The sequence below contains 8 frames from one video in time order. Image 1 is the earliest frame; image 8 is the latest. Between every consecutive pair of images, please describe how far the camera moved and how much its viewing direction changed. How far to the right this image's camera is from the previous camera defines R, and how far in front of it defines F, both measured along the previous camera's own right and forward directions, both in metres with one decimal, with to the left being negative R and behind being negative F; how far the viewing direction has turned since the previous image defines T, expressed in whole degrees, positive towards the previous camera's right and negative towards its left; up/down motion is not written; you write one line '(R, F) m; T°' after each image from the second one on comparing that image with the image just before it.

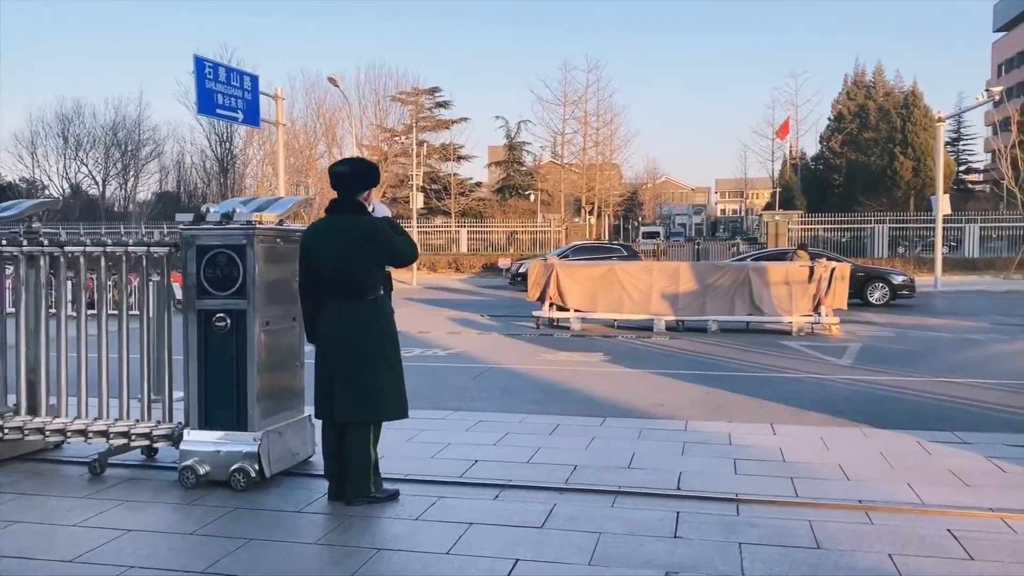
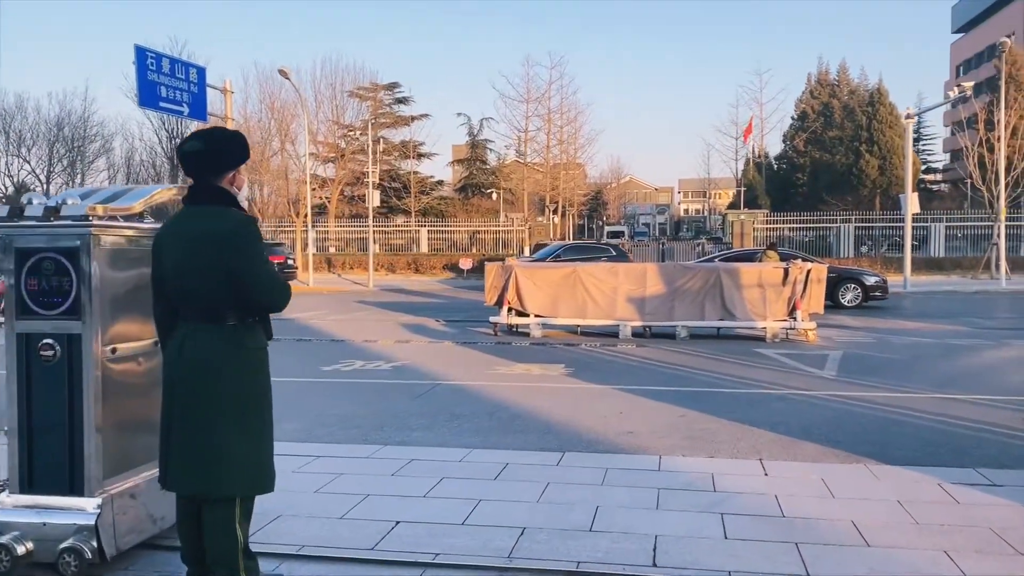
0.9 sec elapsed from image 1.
(+0.2, +1.2) m; +2°
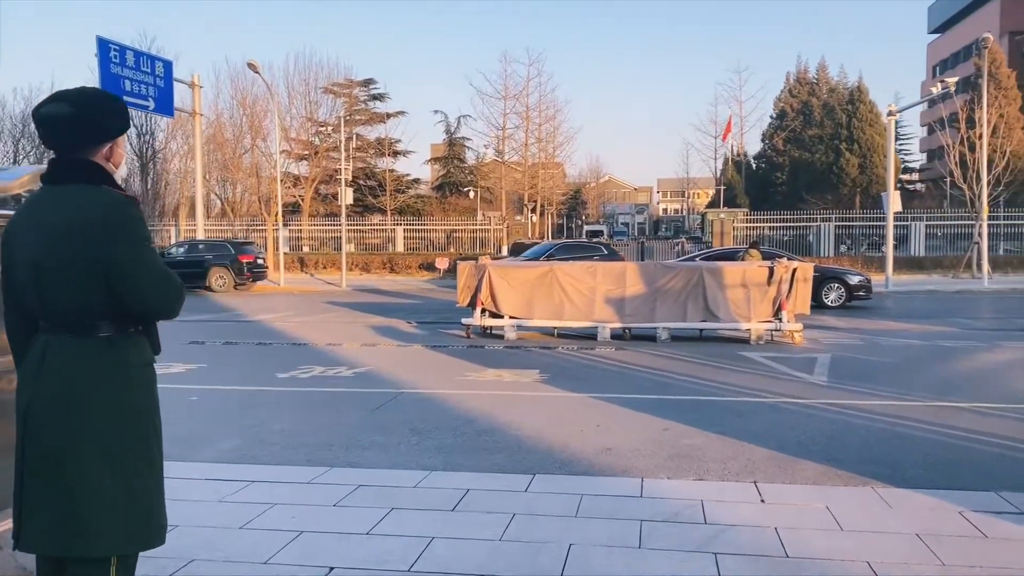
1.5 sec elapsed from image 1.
(+0.1, +0.7) m; +1°
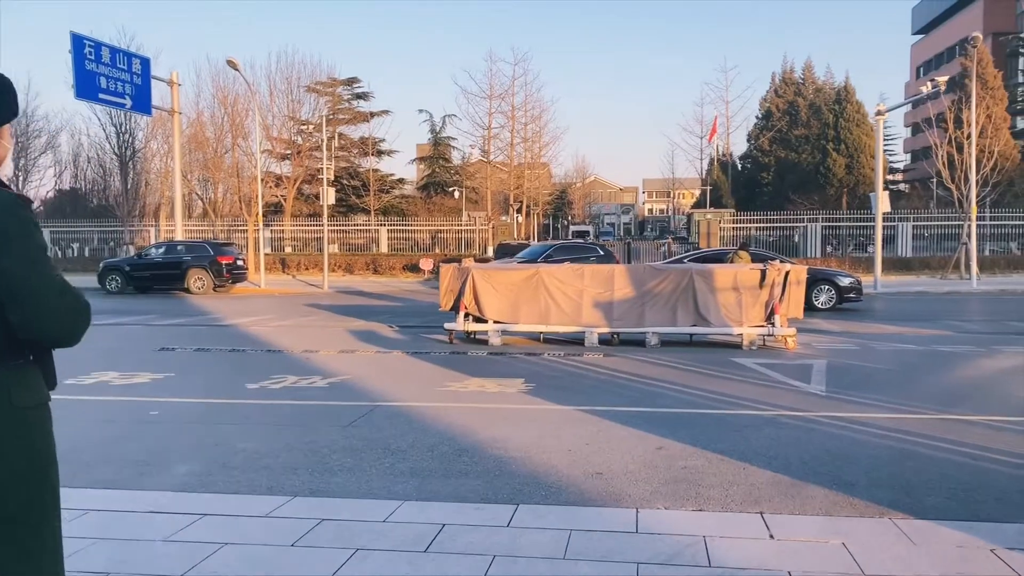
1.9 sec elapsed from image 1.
(0.0, +0.5) m; +1°
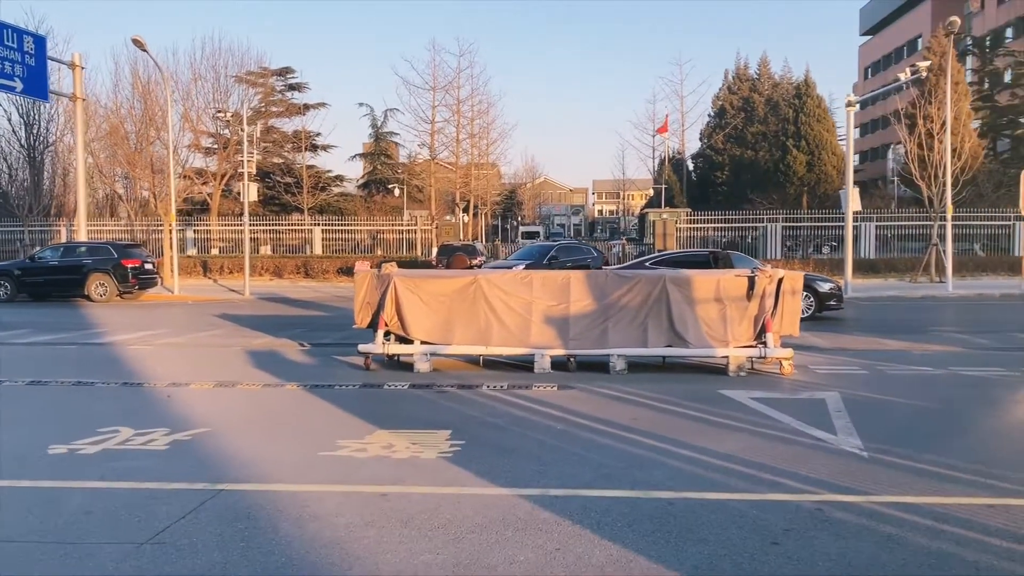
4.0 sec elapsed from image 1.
(+0.2, +2.8) m; +3°
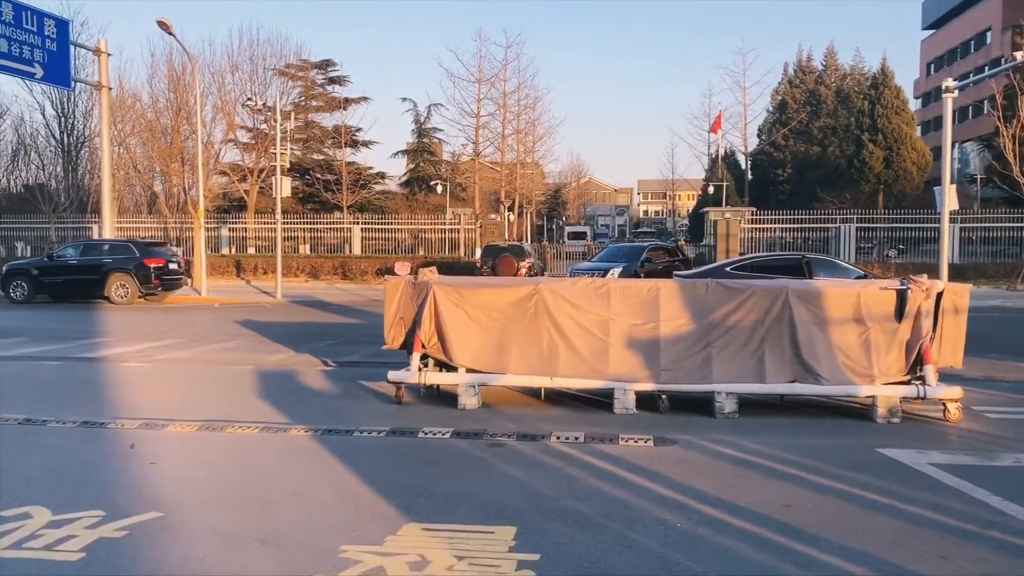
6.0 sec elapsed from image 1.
(-0.3, +2.6) m; -3°
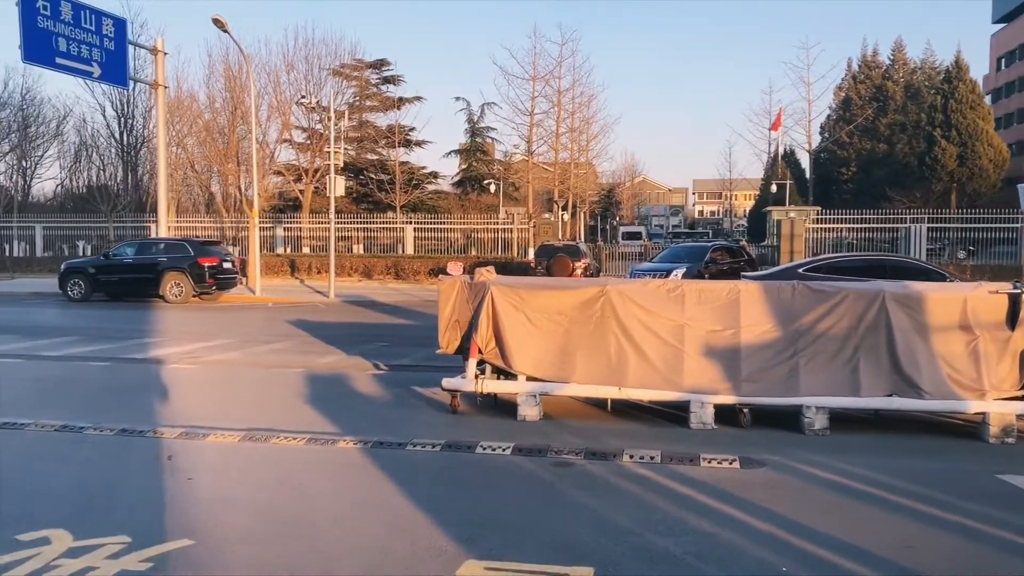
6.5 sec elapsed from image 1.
(-0.1, +0.7) m; -3°
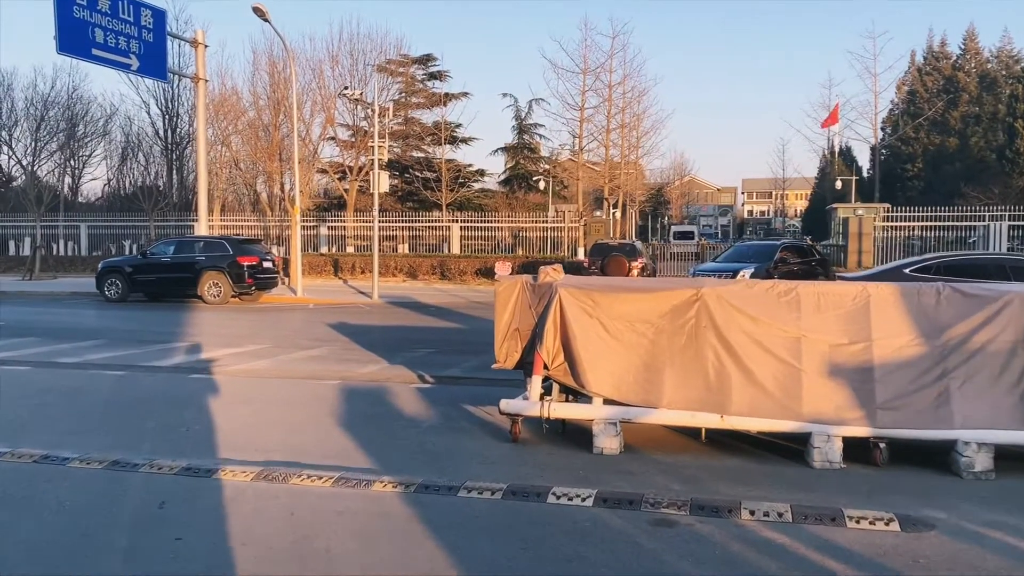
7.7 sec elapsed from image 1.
(-0.2, +1.5) m; -3°
